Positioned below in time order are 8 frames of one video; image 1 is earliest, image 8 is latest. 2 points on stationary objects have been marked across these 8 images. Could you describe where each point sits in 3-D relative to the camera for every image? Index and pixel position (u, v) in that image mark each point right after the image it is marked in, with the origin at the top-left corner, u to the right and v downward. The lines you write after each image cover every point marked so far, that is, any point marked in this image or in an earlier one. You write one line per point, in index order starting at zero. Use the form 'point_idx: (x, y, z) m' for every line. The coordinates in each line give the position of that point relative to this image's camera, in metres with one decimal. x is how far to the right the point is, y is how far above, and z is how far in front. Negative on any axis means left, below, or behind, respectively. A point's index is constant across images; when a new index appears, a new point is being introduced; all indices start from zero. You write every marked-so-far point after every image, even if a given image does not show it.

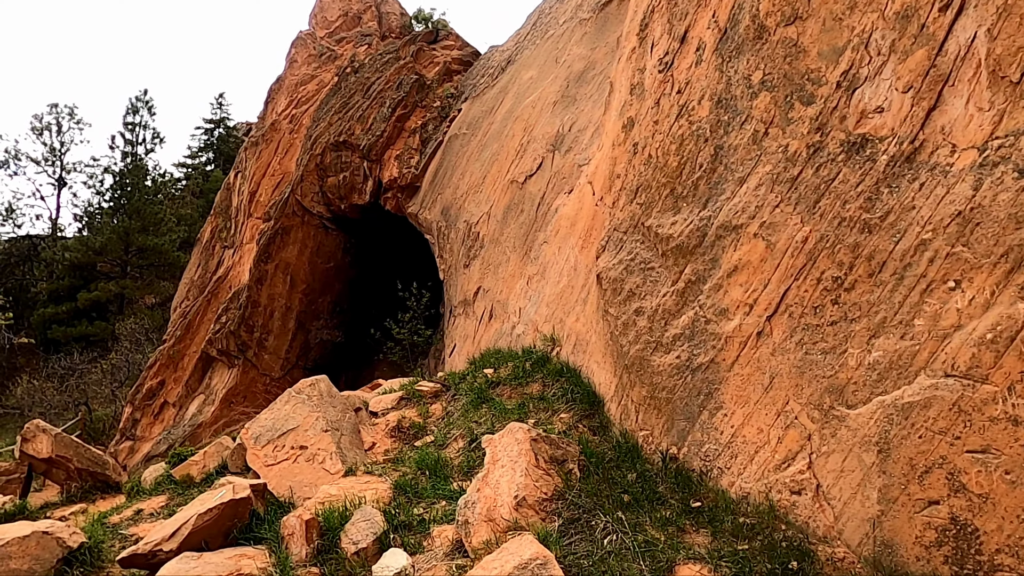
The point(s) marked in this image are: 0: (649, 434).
0: (+1.0, -1.0, +4.7) m
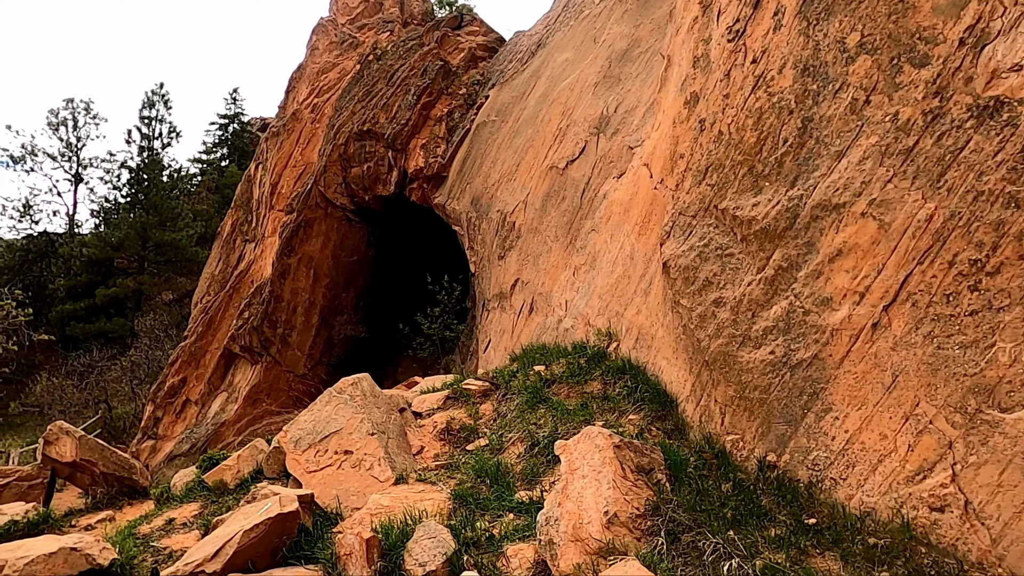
0: (+1.4, -1.0, +4.2) m
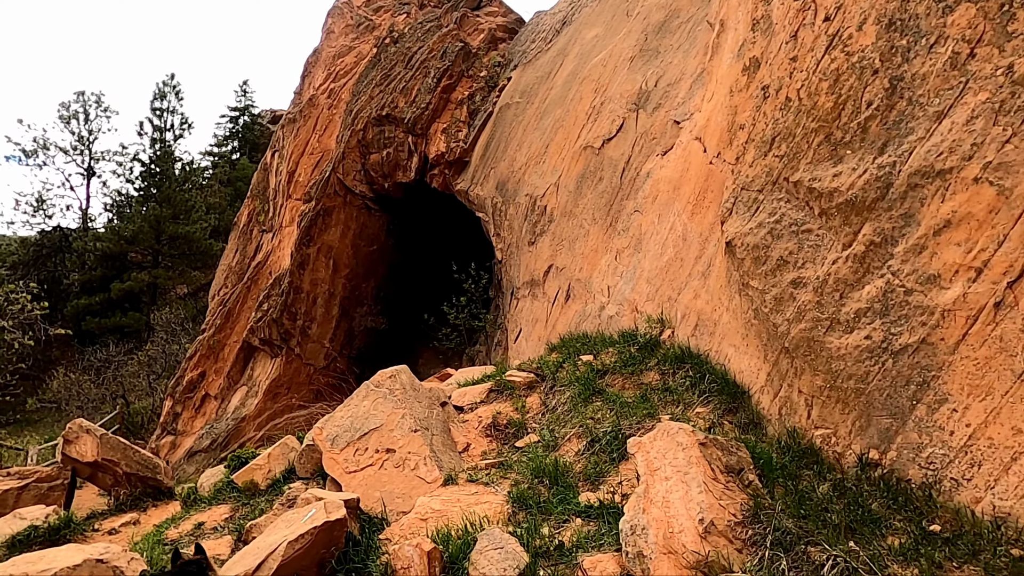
0: (+1.8, -0.8, +3.8) m
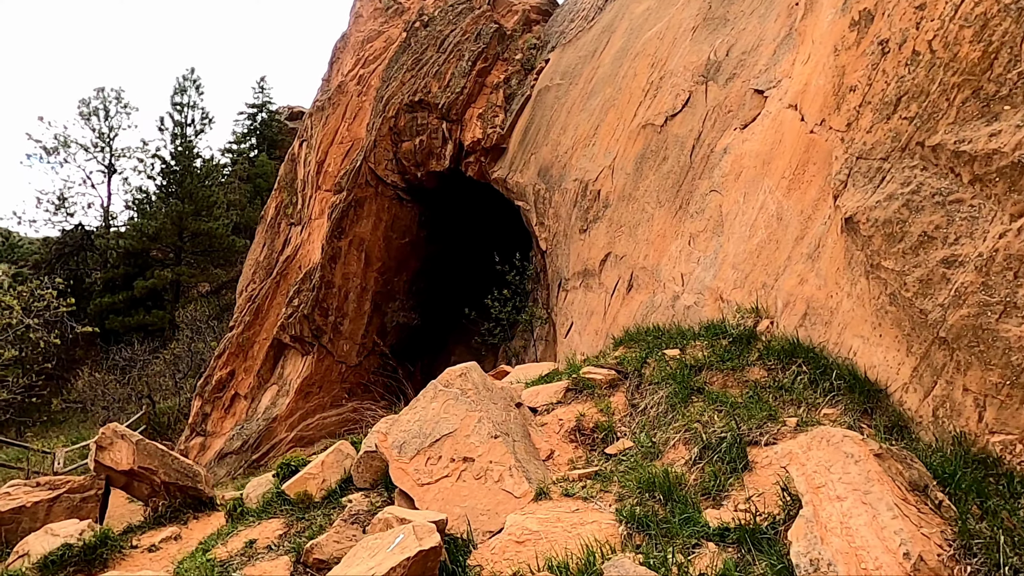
0: (+2.4, -0.7, +3.1) m
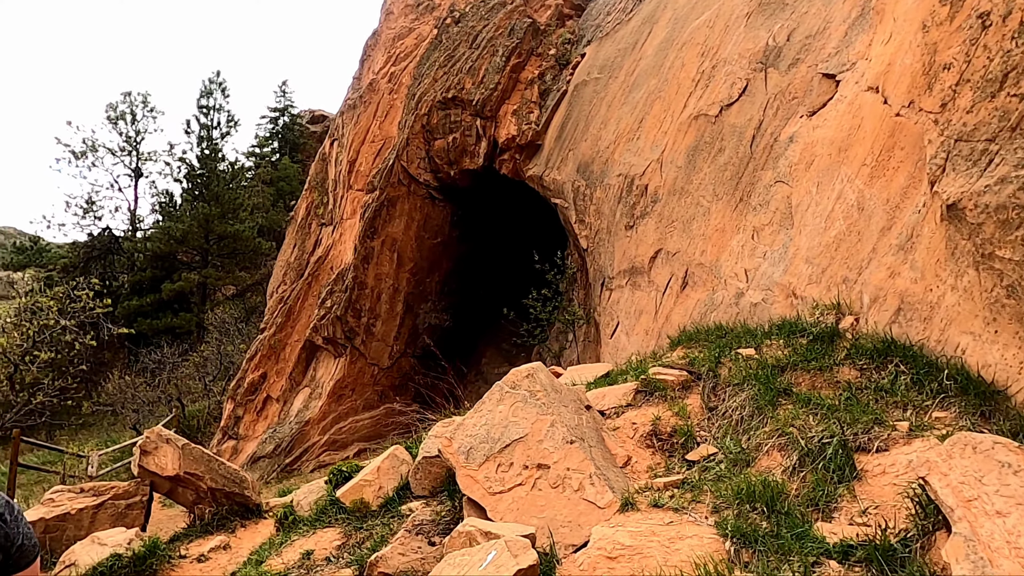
0: (+2.8, -0.7, +2.8) m
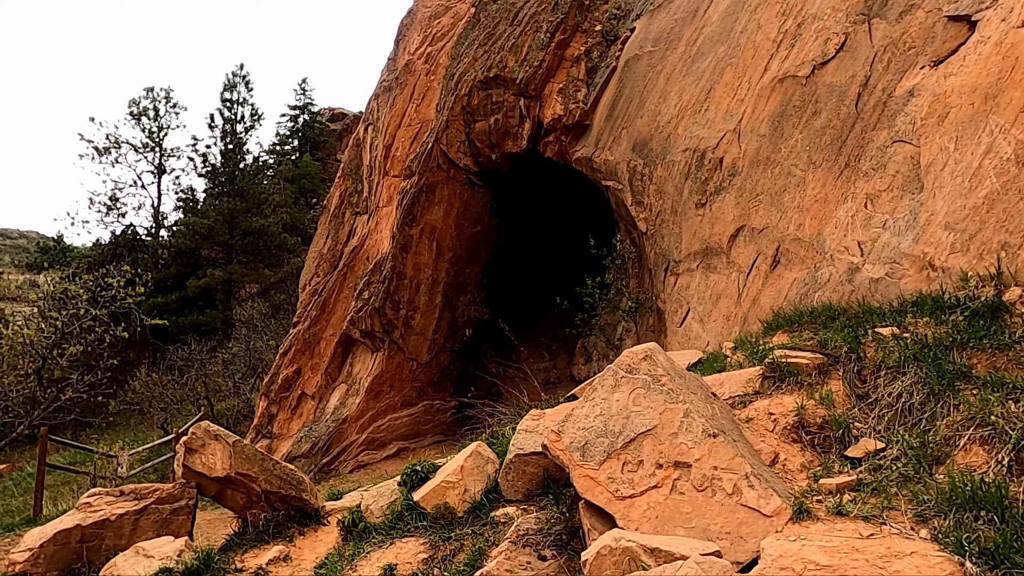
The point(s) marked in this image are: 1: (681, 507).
0: (+3.4, -0.5, +2.0) m
1: (+0.8, -1.0, +3.0) m
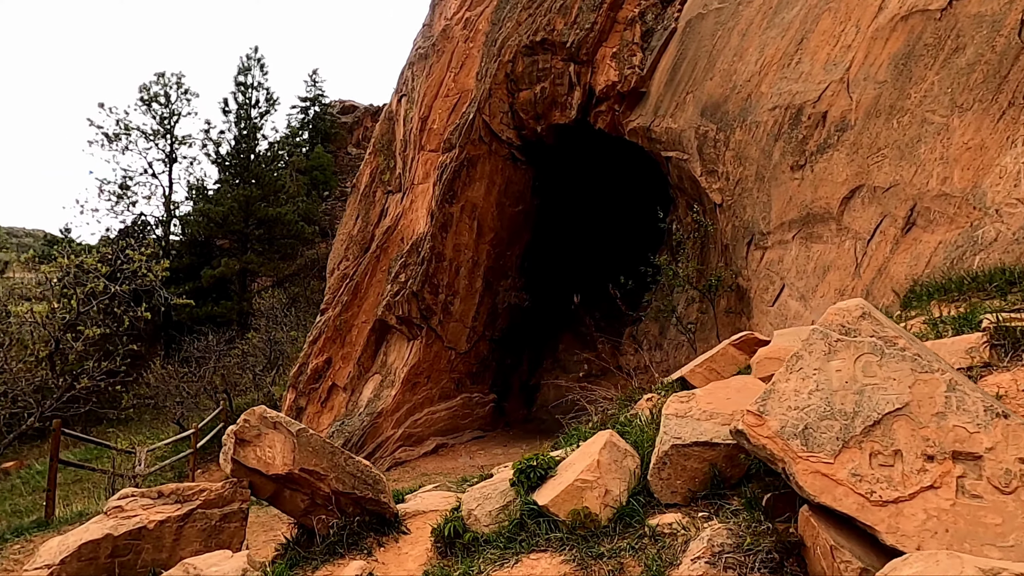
0: (+4.1, -0.2, +1.1) m
1: (+1.5, -0.7, +2.1) m
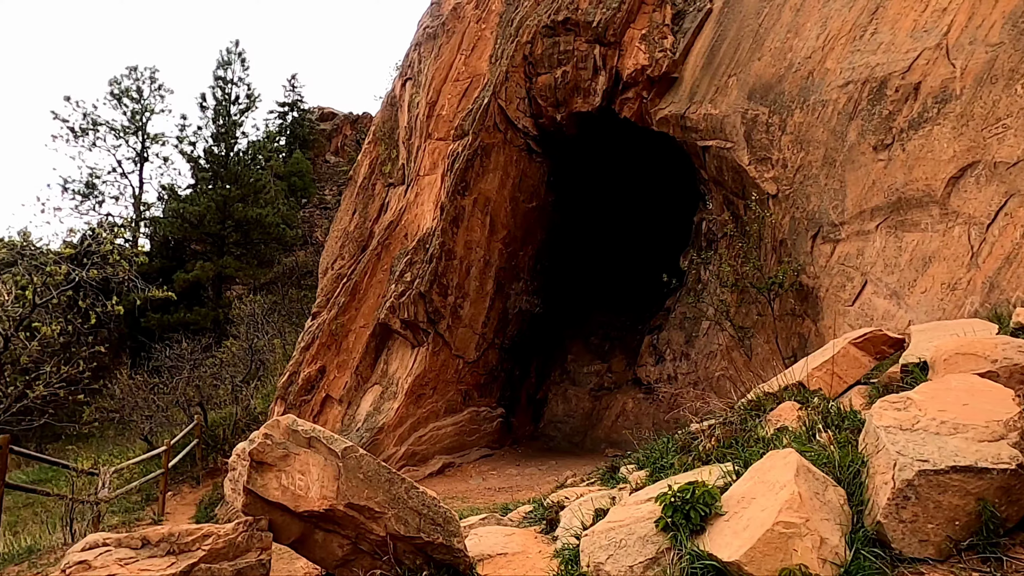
0: (+4.8, 0.0, +0.3) m
1: (+2.1, -0.5, +1.1) m
